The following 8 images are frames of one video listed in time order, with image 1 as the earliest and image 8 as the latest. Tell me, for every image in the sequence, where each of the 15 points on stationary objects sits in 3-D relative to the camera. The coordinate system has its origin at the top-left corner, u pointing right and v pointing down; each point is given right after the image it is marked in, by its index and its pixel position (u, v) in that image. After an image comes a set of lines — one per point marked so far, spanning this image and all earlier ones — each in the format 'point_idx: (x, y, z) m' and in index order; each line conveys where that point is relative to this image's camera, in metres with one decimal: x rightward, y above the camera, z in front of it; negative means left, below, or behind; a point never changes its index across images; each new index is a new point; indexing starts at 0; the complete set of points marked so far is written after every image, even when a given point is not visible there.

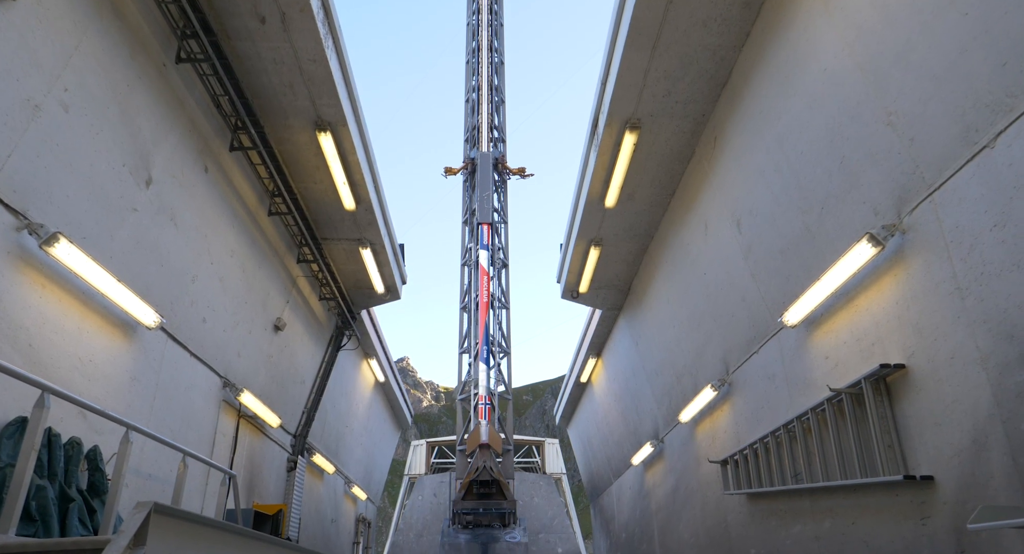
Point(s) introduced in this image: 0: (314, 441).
0: (-4.8, -4.0, +14.8) m
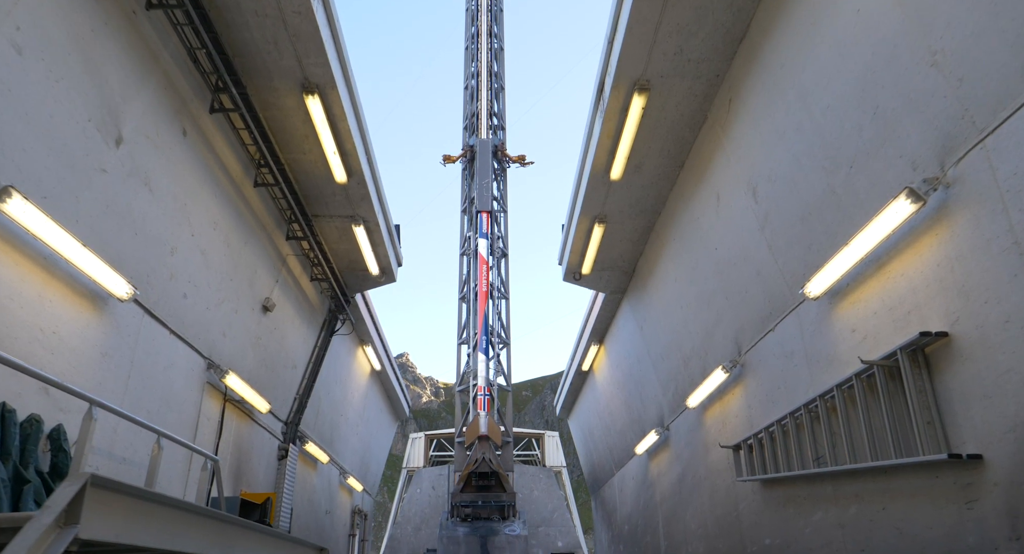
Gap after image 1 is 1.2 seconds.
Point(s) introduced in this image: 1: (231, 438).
0: (-4.8, -3.5, +14.3) m
1: (-4.7, -2.7, +10.3) m
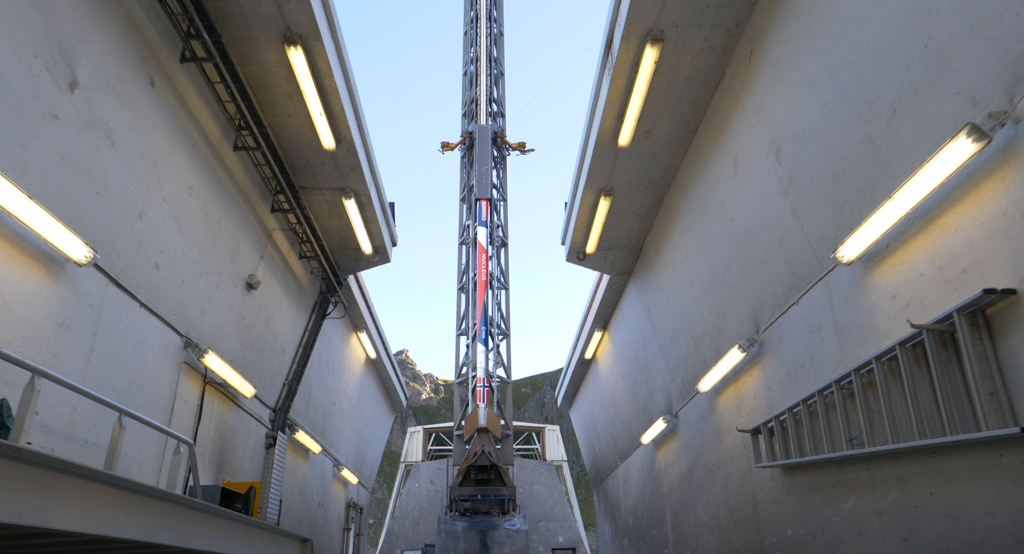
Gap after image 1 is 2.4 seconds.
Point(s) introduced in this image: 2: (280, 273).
0: (-4.8, -3.1, +13.6) m
1: (-4.7, -2.3, +9.7) m
2: (-4.2, +0.1, +11.2) m
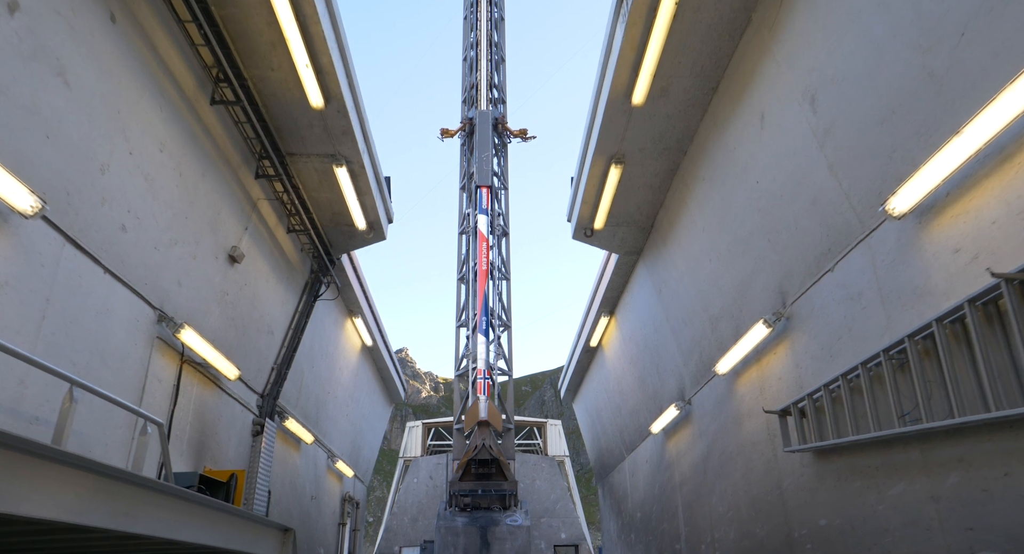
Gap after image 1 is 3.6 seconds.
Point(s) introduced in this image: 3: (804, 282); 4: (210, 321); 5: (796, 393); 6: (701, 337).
0: (-4.7, -2.7, +12.9) m
1: (-4.6, -1.9, +8.9) m
2: (-4.2, +0.5, +10.5) m
3: (+3.6, -0.1, +7.7) m
4: (-4.5, -0.7, +9.2) m
5: (+3.7, -1.5, +7.9) m
6: (+3.4, -1.1, +10.9) m
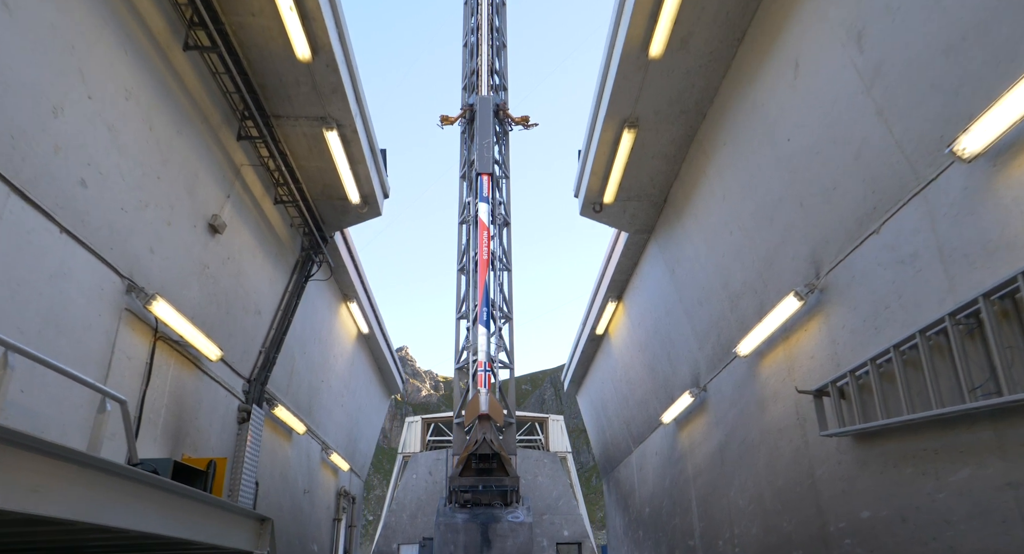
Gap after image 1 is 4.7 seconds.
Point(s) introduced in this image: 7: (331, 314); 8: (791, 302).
0: (-4.6, -2.3, +12.2) m
1: (-4.6, -1.5, +8.2) m
2: (-4.1, +0.9, +9.7) m
3: (+3.7, +0.3, +6.9) m
4: (-4.4, -0.3, +8.4) m
5: (+3.7, -1.1, +7.2) m
6: (+3.4, -0.7, +10.2) m
7: (-4.2, -0.9, +14.2) m
8: (+3.4, -0.3, +7.6) m
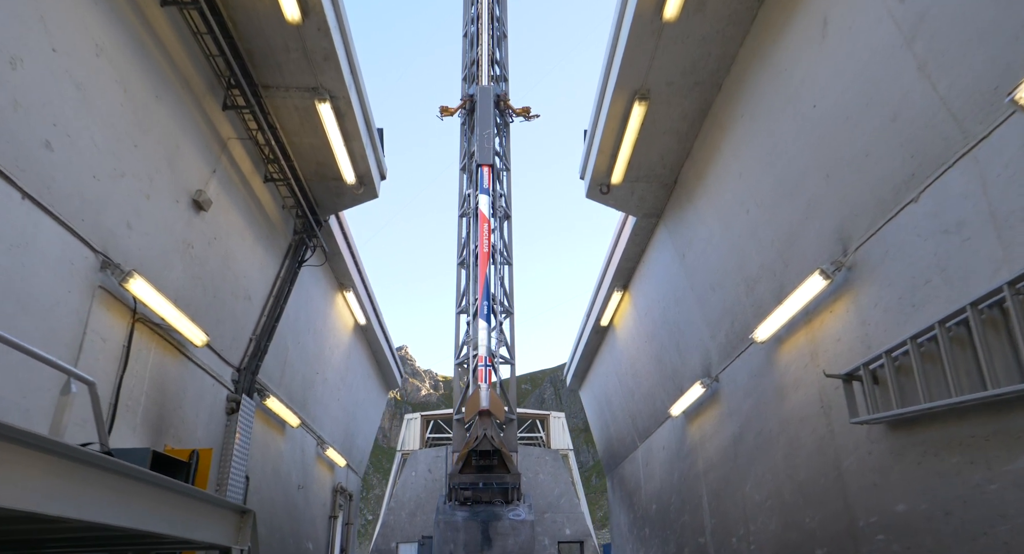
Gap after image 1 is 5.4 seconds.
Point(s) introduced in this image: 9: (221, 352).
0: (-4.6, -2.0, +11.6) m
1: (-4.5, -1.2, +7.6) m
2: (-4.0, +1.2, +9.2) m
3: (+3.7, +0.6, +6.4) m
4: (-4.4, 0.0, +7.9) m
5: (+3.8, -0.8, +6.6) m
6: (+3.5, -0.4, +9.7) m
7: (-4.1, -0.6, +13.7) m
8: (+3.5, -0.1, +7.1) m
9: (-4.5, -1.2, +9.6) m
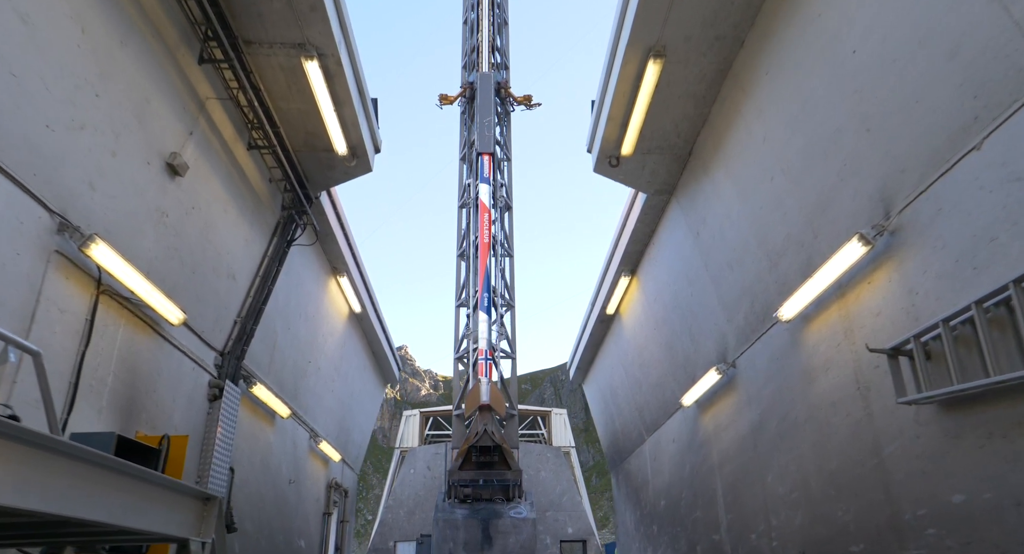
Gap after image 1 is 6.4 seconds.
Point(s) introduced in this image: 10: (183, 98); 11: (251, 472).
0: (-4.5, -1.6, +10.9) m
1: (-4.5, -0.9, +6.9) m
2: (-4.0, +1.5, +8.5) m
3: (+3.8, +0.9, +5.7) m
4: (-4.3, +0.4, +7.2) m
5: (+3.8, -0.5, +6.0) m
6: (+3.5, -0.1, +9.0) m
7: (-4.1, -0.2, +13.0) m
8: (+3.5, +0.3, +6.4) m
9: (-4.5, -0.8, +8.9) m
10: (-3.9, +2.1, +7.4) m
11: (-4.7, -3.5, +11.0) m
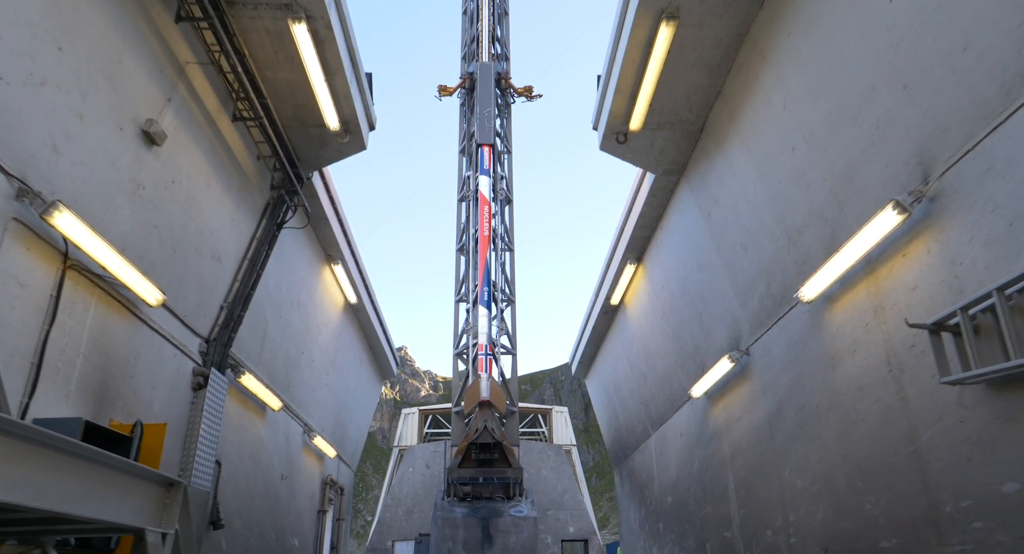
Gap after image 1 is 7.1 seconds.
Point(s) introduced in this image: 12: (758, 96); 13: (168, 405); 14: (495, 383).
0: (-4.5, -1.4, +10.4) m
1: (-4.4, -0.6, +6.4) m
2: (-4.0, +1.8, +8.0) m
3: (+3.8, +1.2, +5.2) m
4: (-4.3, +0.6, +6.7) m
5: (+3.9, -0.2, +5.4) m
6: (+3.6, +0.2, +8.4) m
7: (-4.1, 0.0, +12.5) m
8: (+3.6, +0.6, +5.9) m
9: (-4.5, -0.6, +8.4) m
10: (-3.9, +2.4, +6.9) m
11: (-4.6, -3.2, +10.5) m
12: (+3.2, +2.3, +7.9) m
13: (-4.5, -1.7, +8.1) m
14: (-0.3, -2.0, +13.2) m
